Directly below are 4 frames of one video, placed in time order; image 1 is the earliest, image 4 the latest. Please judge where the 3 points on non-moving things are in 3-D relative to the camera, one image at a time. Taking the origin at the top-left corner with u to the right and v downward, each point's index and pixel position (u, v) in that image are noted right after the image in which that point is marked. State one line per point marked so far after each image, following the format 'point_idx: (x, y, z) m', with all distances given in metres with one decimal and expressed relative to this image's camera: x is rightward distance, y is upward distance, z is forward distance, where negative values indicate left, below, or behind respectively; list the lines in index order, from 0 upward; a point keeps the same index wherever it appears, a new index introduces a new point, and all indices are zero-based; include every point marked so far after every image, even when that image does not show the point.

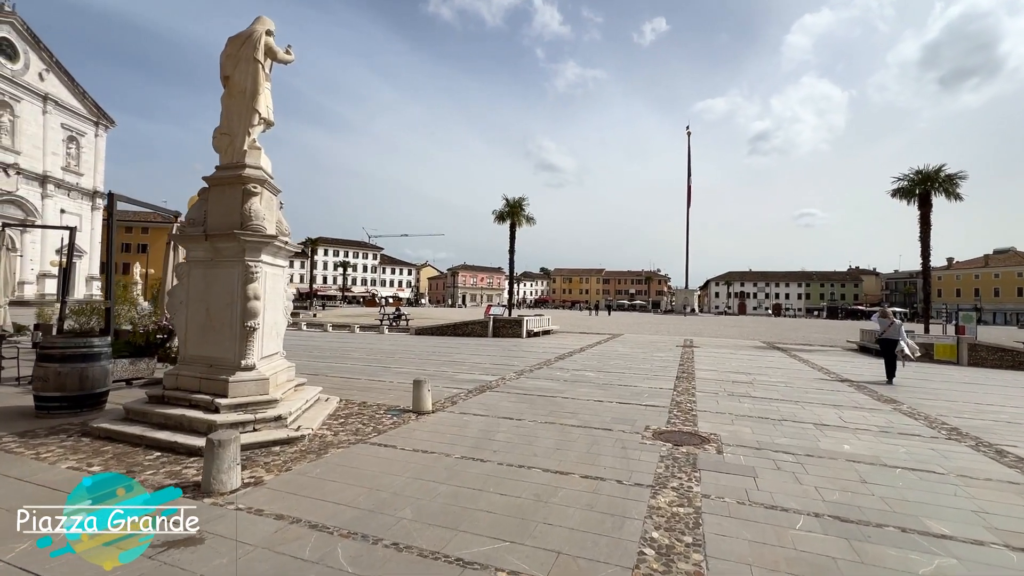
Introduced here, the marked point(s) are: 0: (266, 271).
0: (-3.4, +0.2, +6.5) m
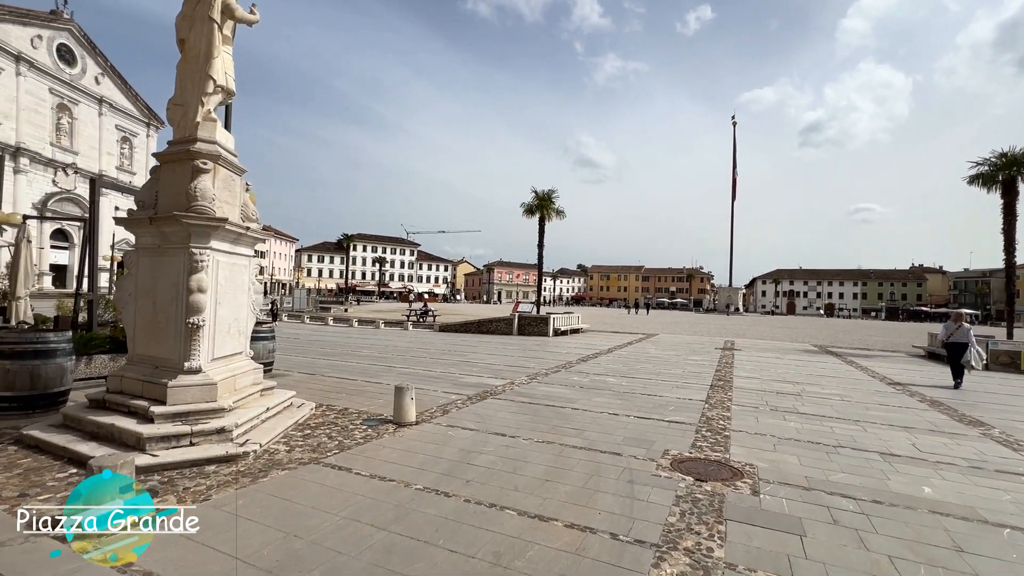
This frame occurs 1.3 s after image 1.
0: (-3.5, +0.3, +5.7) m
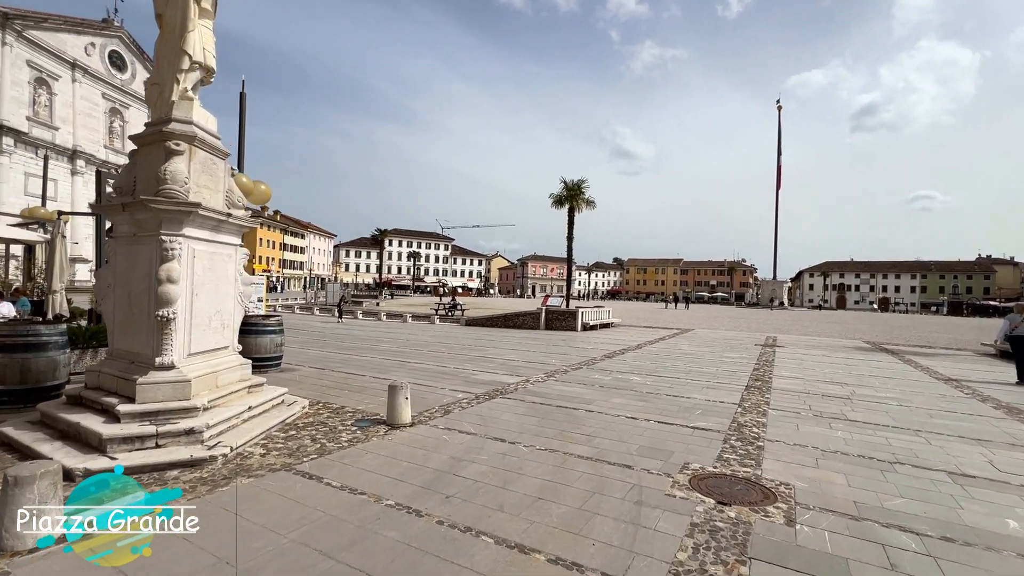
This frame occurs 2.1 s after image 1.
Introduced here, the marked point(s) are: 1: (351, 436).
0: (-3.6, +0.4, +5.3) m
1: (-1.9, -1.8, +5.6) m
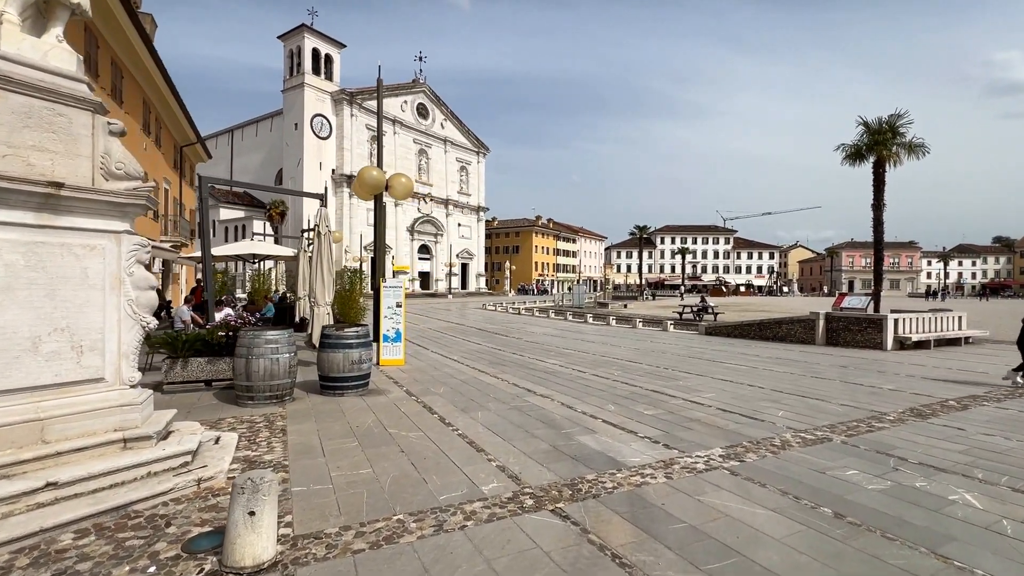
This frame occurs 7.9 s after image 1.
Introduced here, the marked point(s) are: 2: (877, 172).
0: (-4.0, +0.4, +3.5) m
1: (-2.4, -1.8, +2.9) m
2: (+15.3, +4.9, +19.6) m
